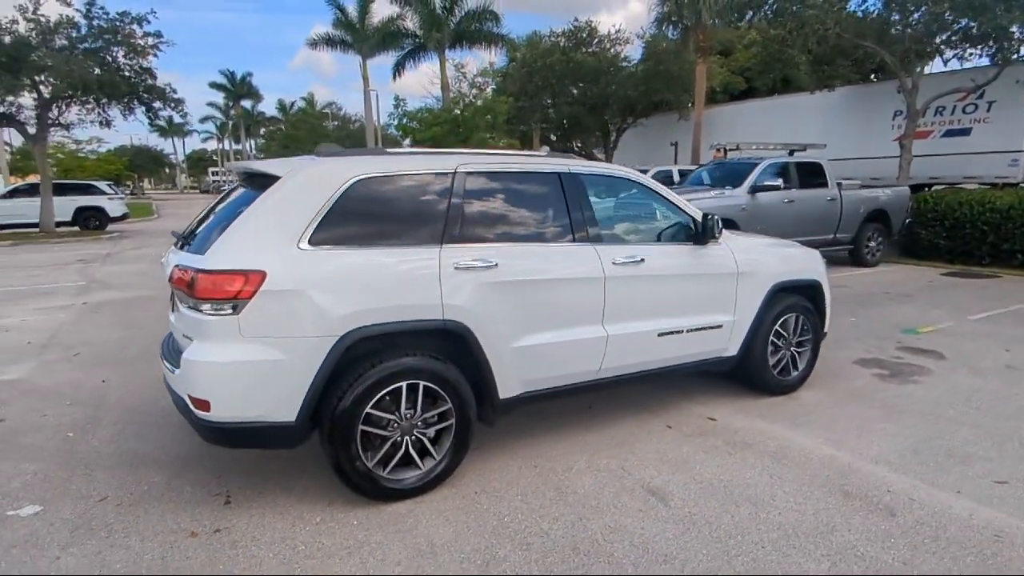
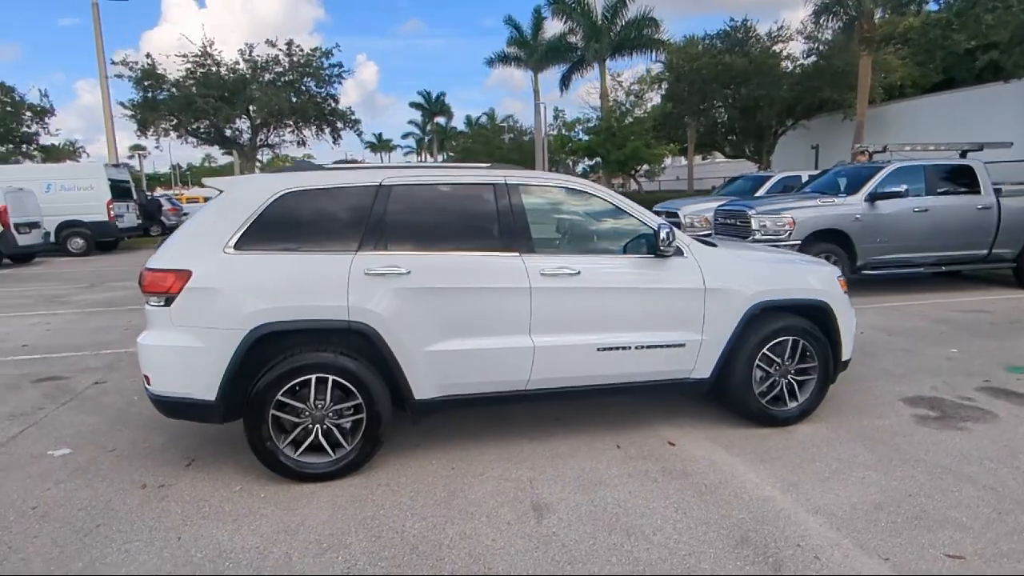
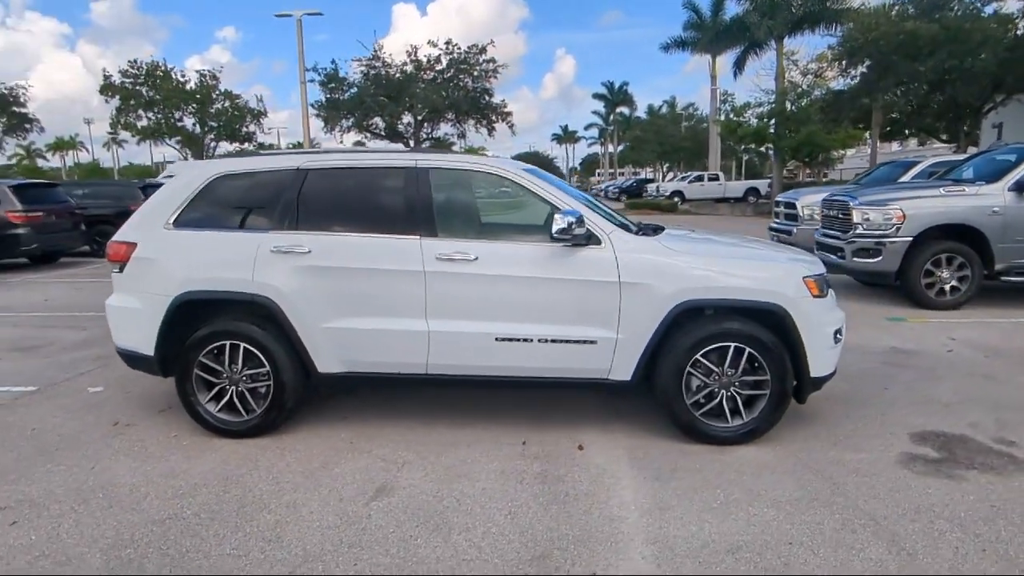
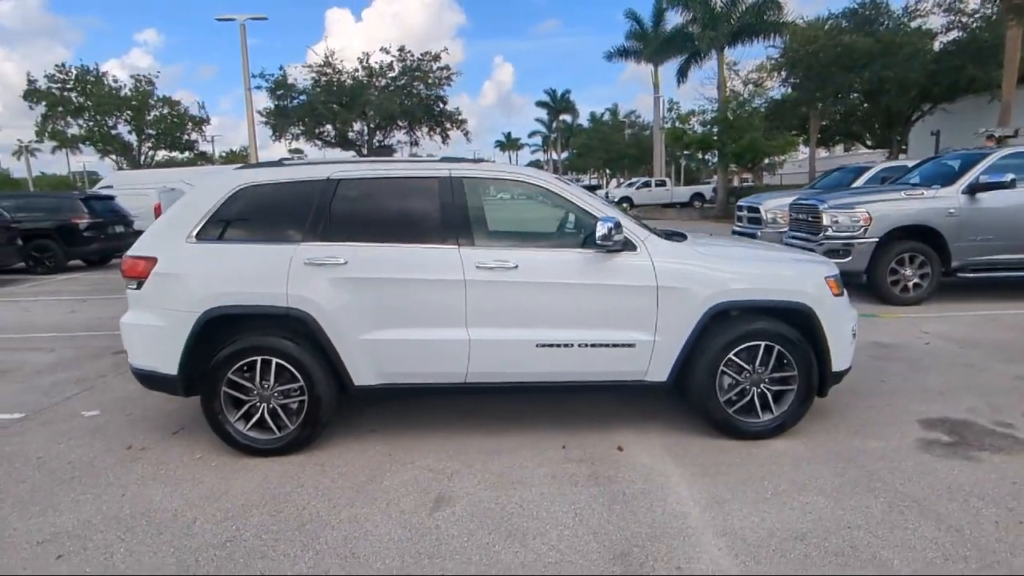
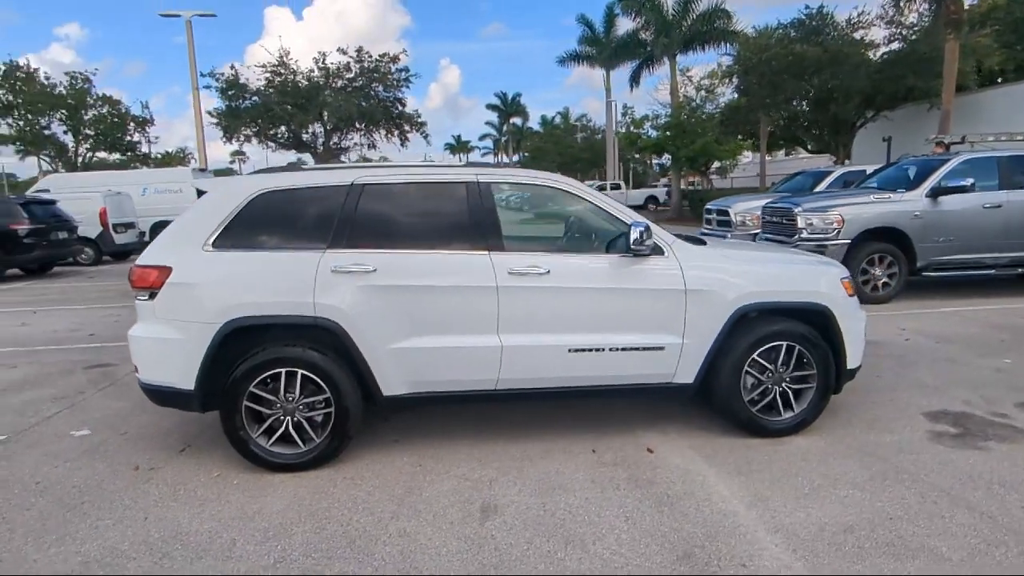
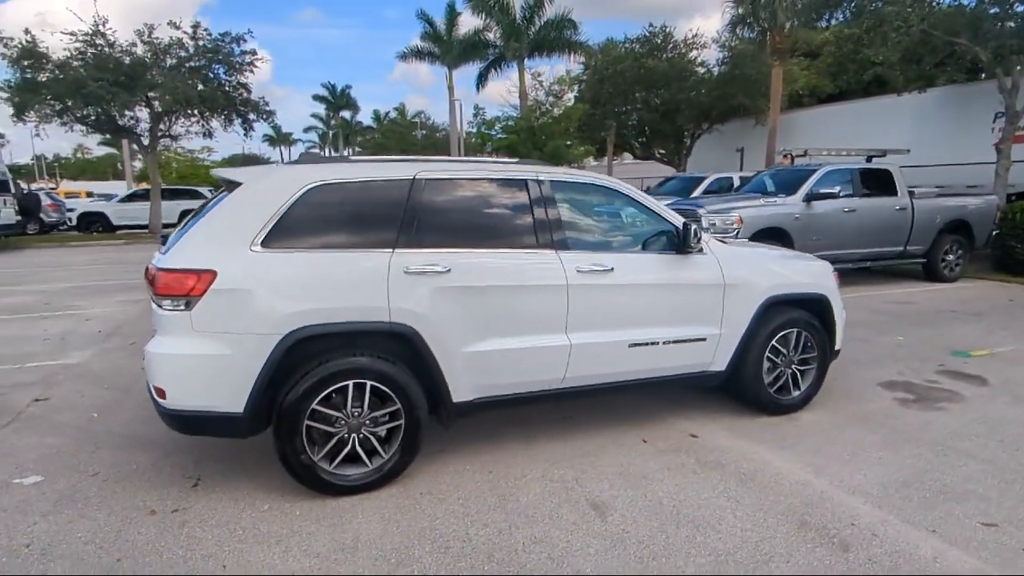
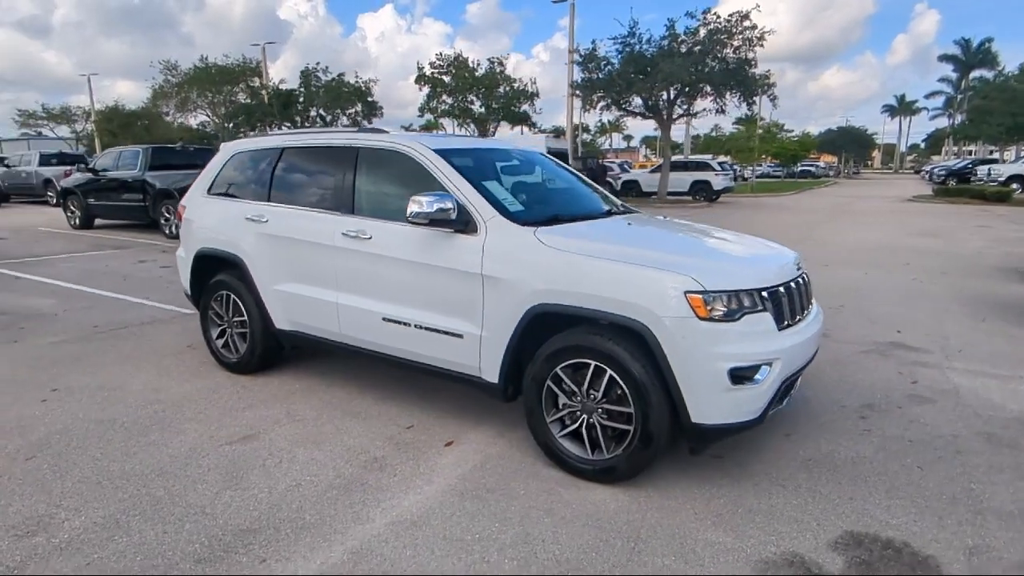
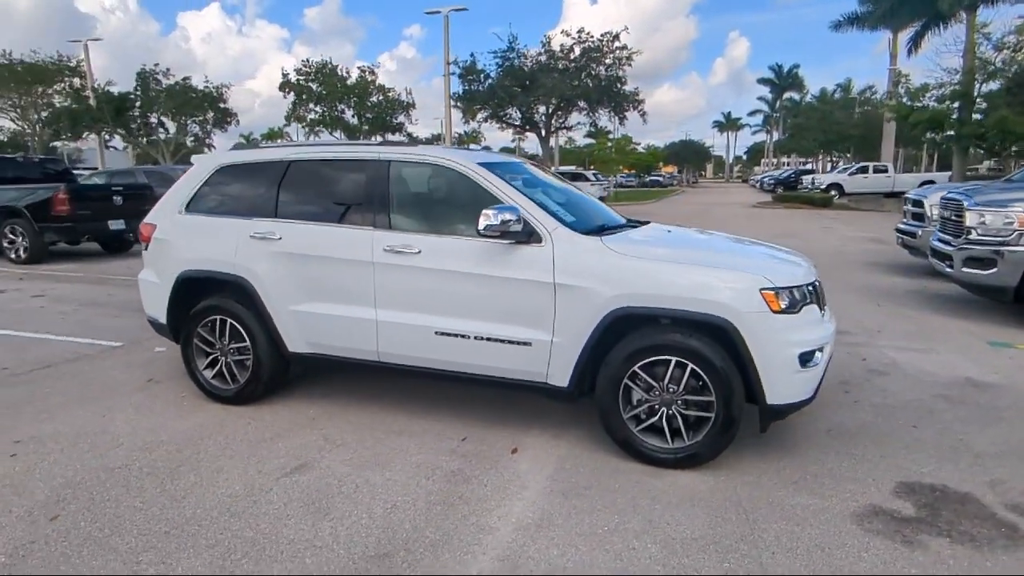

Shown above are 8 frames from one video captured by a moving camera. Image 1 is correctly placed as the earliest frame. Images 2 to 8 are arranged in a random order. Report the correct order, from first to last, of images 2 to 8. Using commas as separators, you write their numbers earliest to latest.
6, 2, 5, 4, 3, 8, 7
